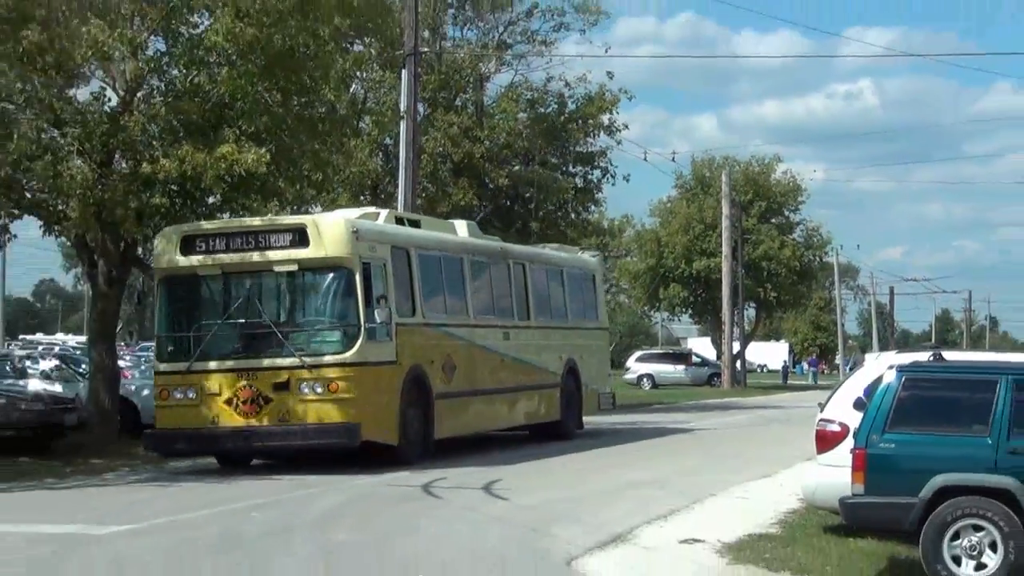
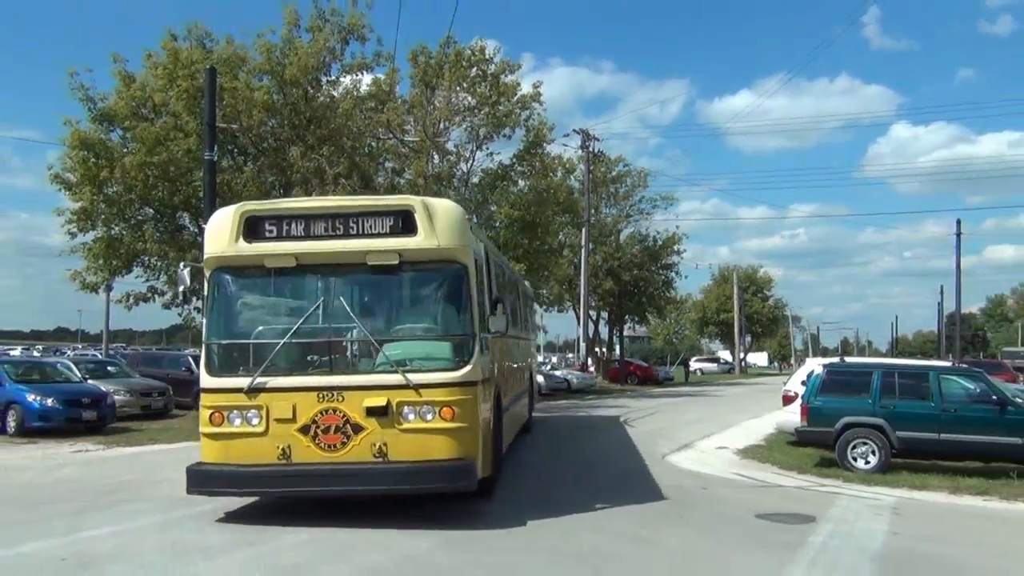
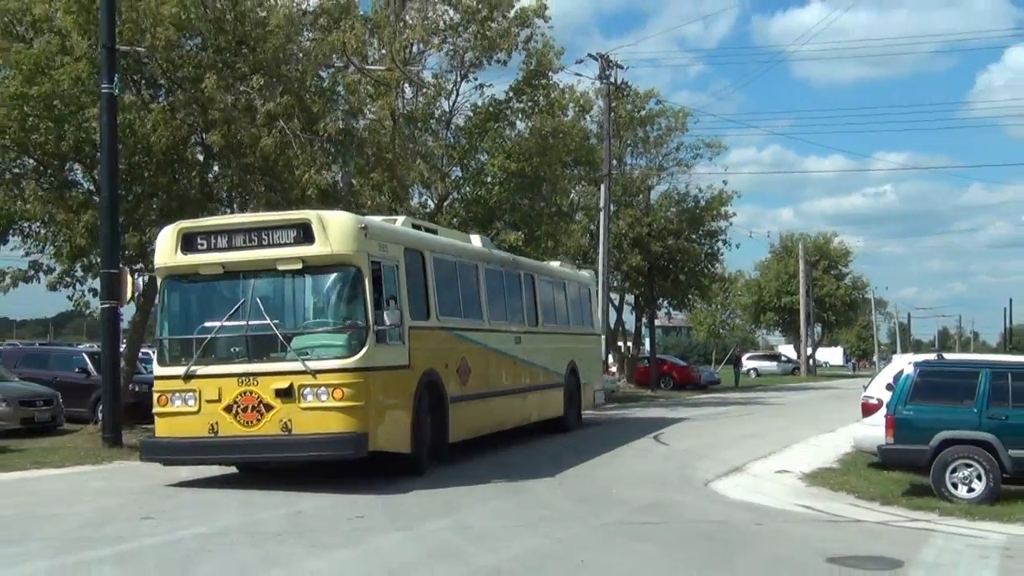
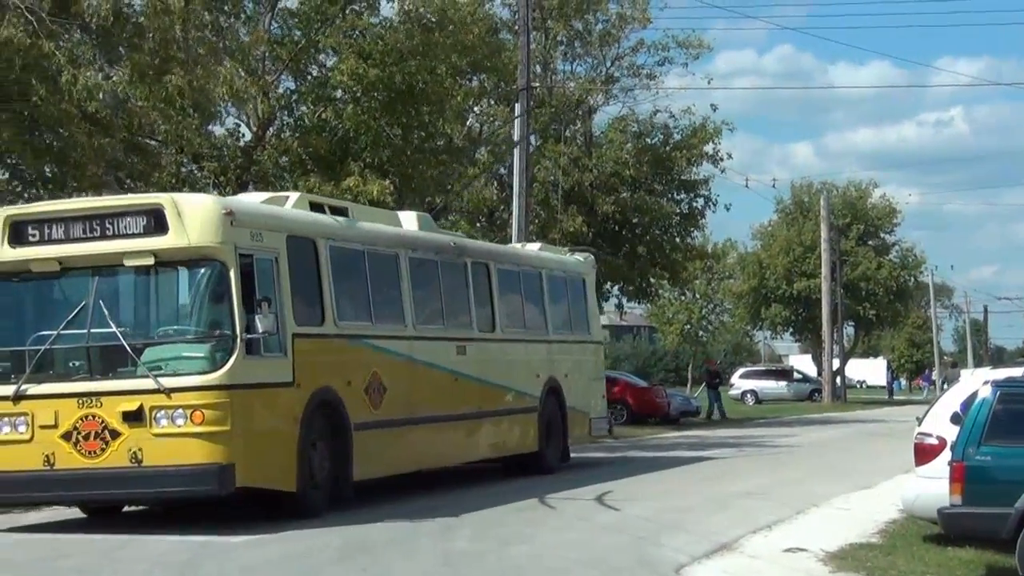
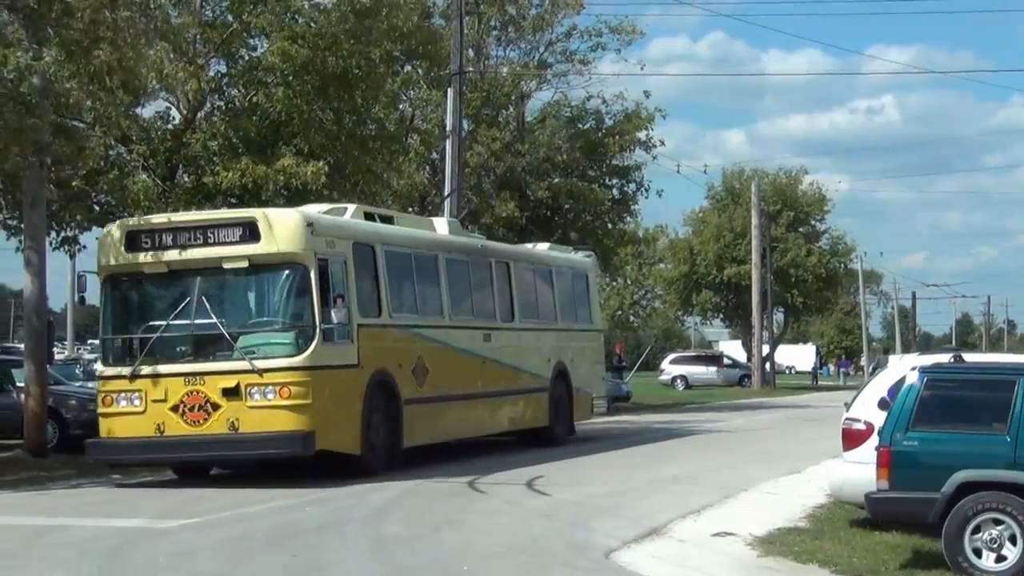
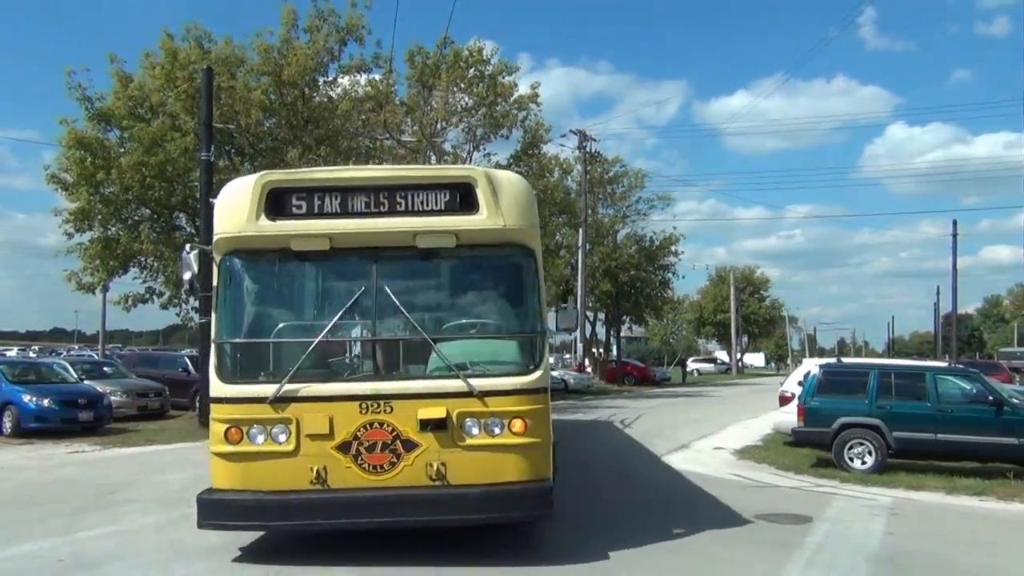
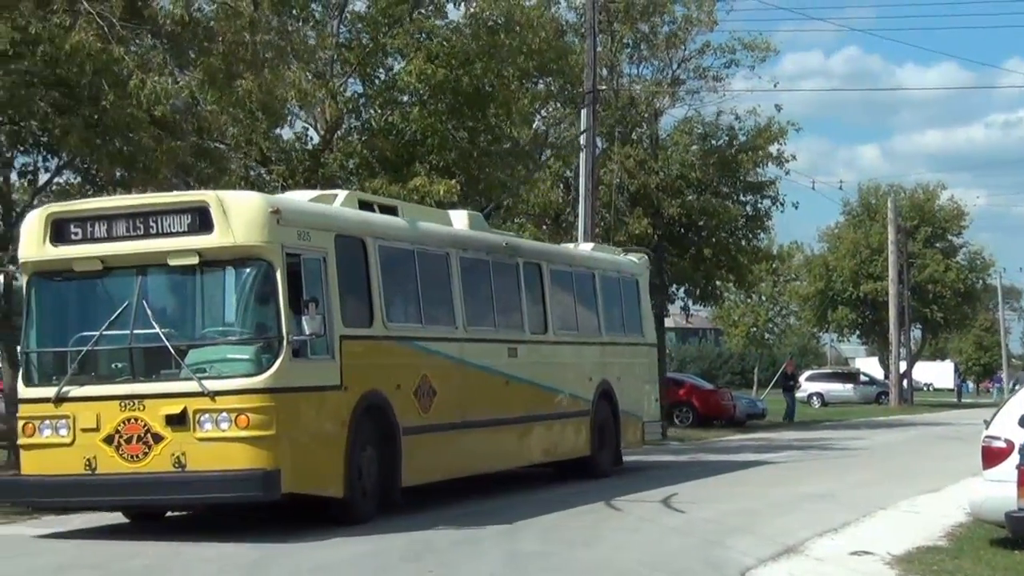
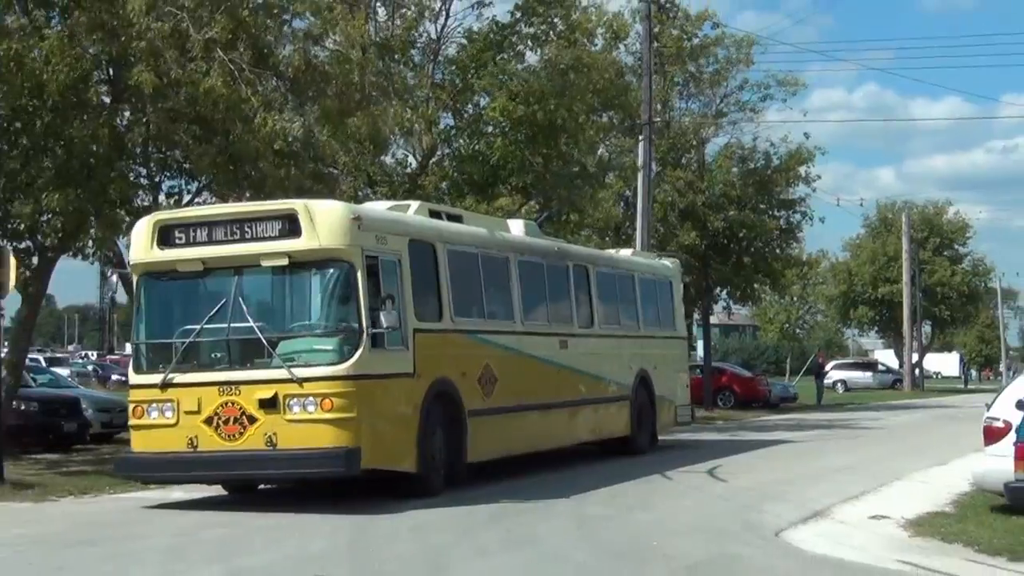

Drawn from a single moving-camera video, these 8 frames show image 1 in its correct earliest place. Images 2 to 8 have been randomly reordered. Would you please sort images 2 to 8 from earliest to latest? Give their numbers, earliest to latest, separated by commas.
5, 4, 7, 8, 3, 2, 6
